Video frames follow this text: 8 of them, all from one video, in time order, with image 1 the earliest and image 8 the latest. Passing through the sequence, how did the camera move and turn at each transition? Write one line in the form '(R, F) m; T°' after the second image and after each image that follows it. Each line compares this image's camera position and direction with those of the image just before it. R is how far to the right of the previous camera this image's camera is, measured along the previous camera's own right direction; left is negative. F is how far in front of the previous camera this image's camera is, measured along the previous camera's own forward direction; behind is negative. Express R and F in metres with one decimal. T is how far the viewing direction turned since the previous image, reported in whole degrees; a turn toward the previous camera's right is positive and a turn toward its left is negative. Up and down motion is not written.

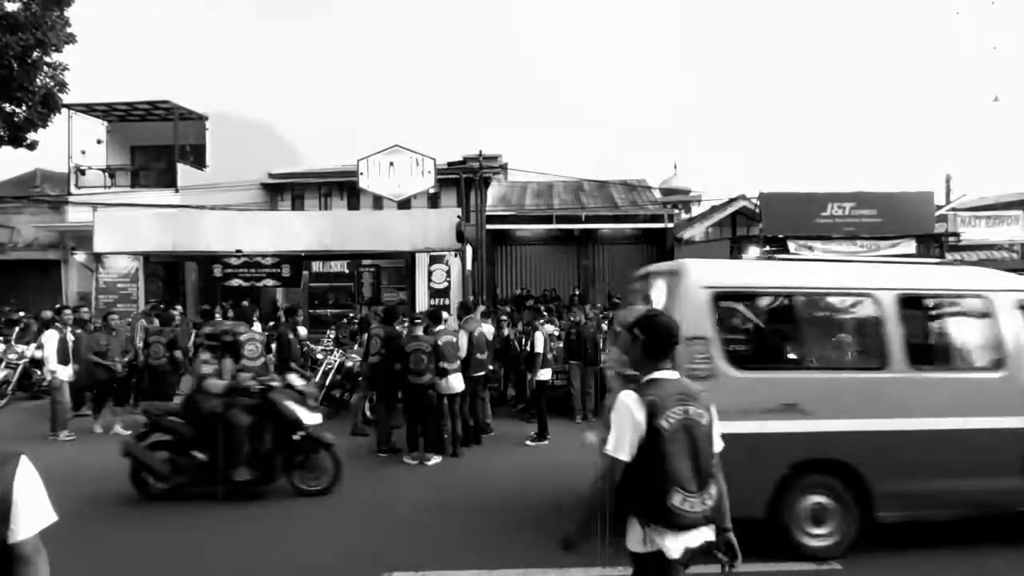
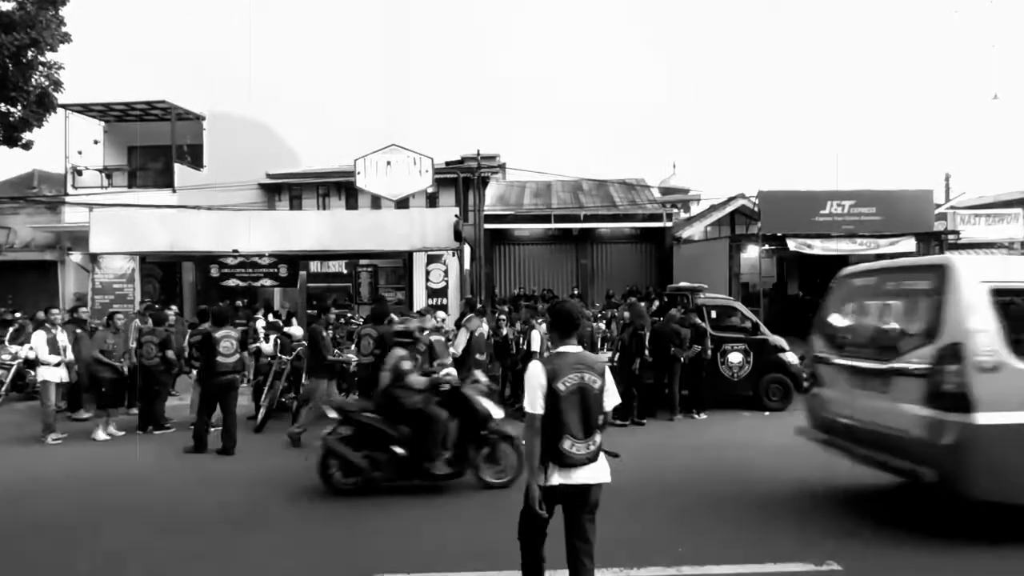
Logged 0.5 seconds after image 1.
(+0.1, +0.1) m; 0°
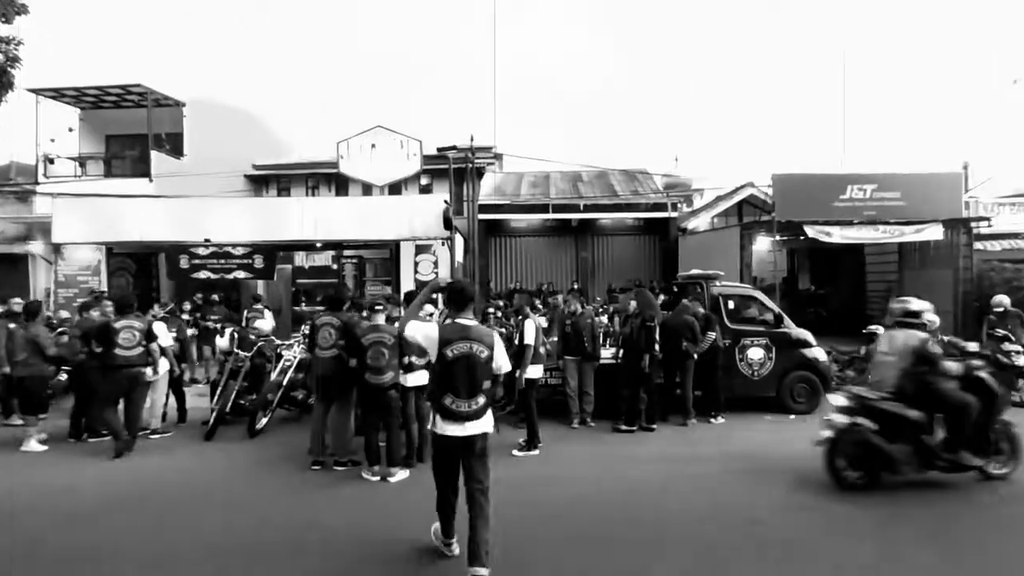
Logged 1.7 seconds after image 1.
(+0.1, +1.2) m; 0°
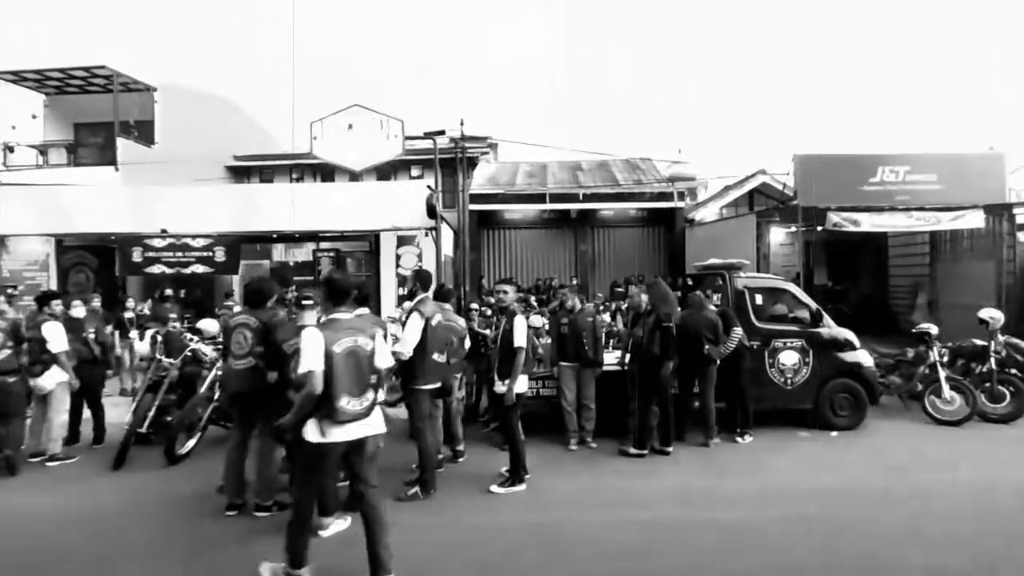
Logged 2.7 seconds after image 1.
(+0.2, +1.5) m; 0°
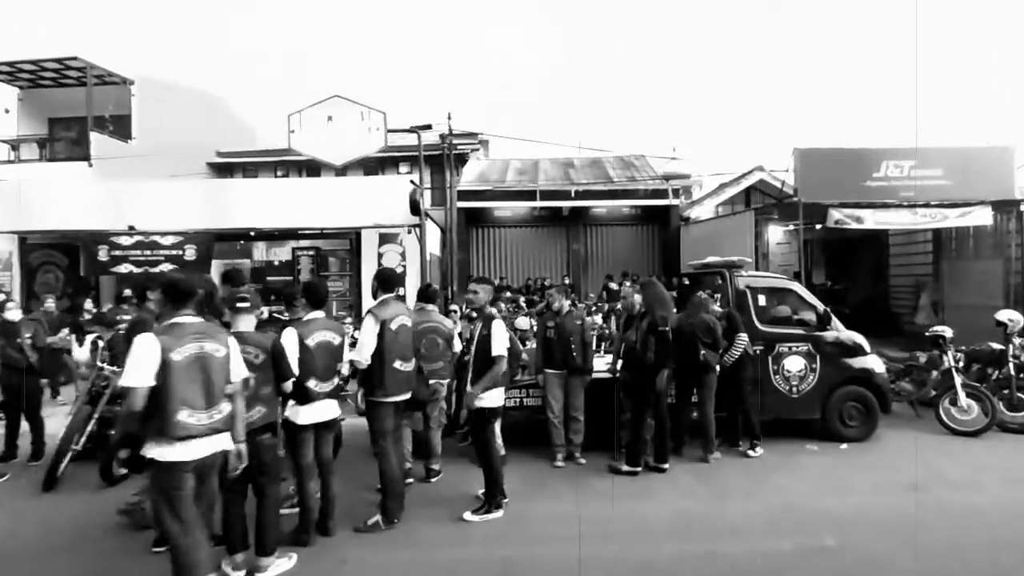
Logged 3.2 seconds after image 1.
(+0.1, +0.6) m; +1°
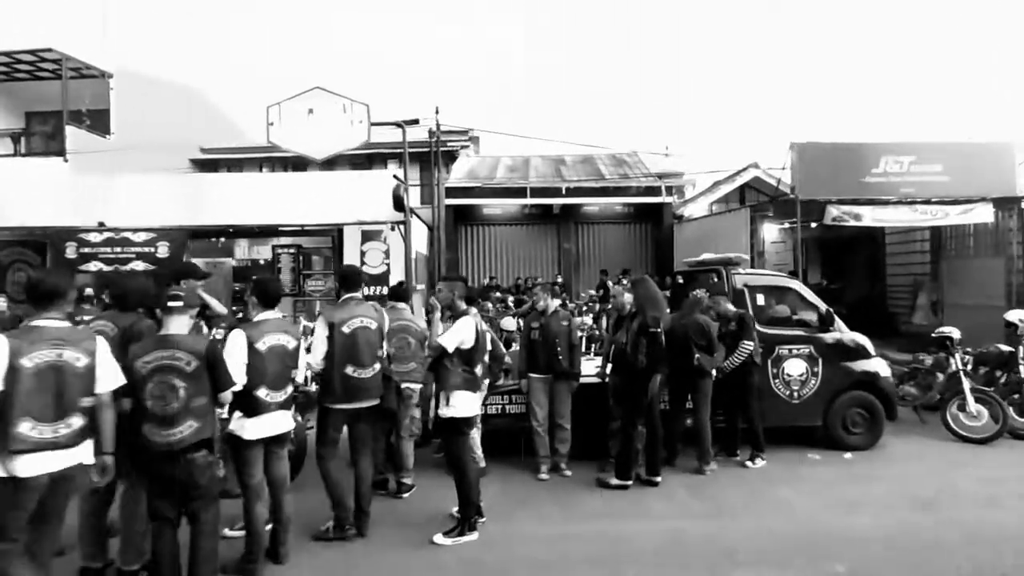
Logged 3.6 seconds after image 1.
(+0.1, +0.5) m; +1°
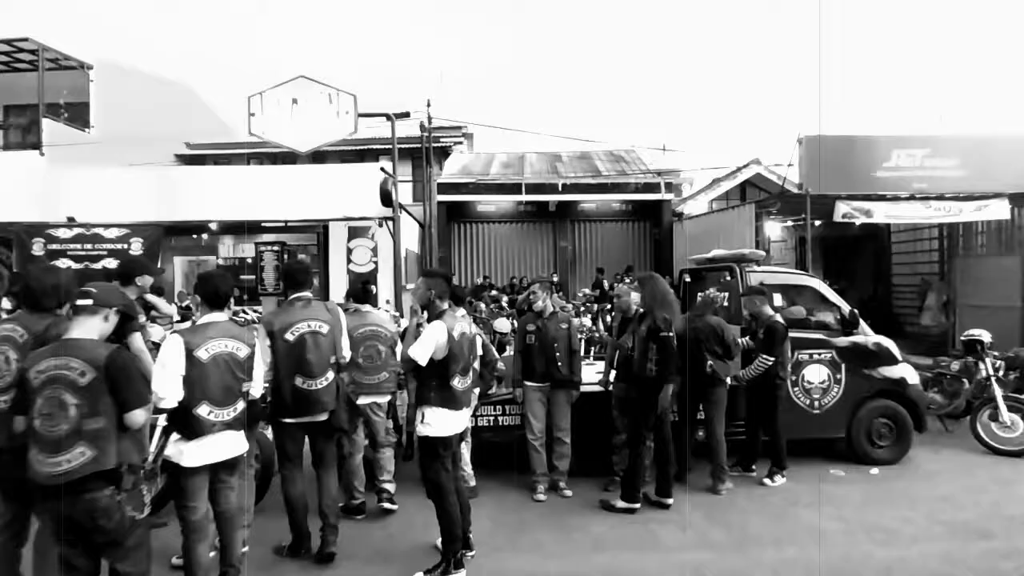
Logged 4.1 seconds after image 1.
(0.0, +0.6) m; 0°
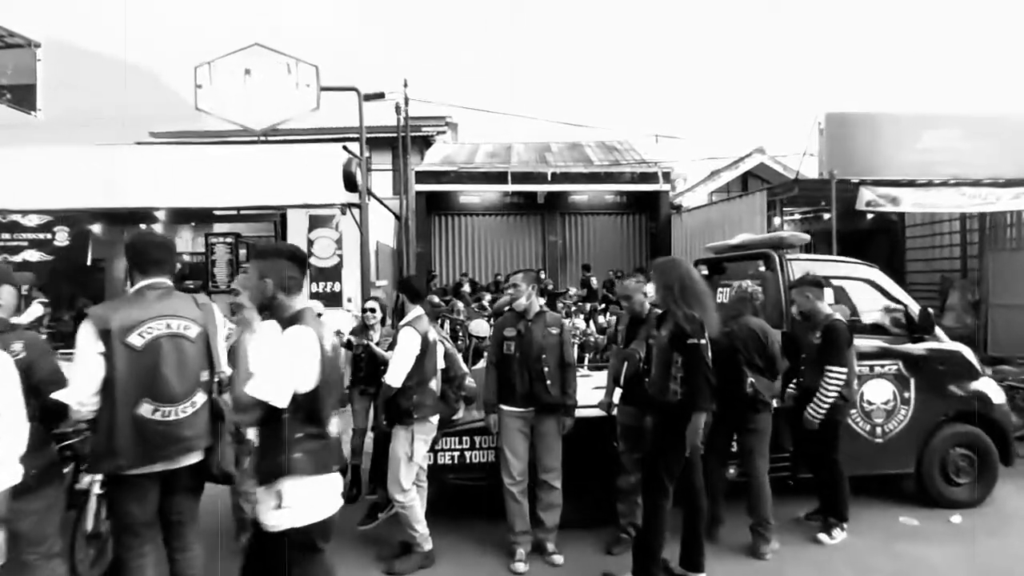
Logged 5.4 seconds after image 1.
(+0.1, +1.4) m; +1°
